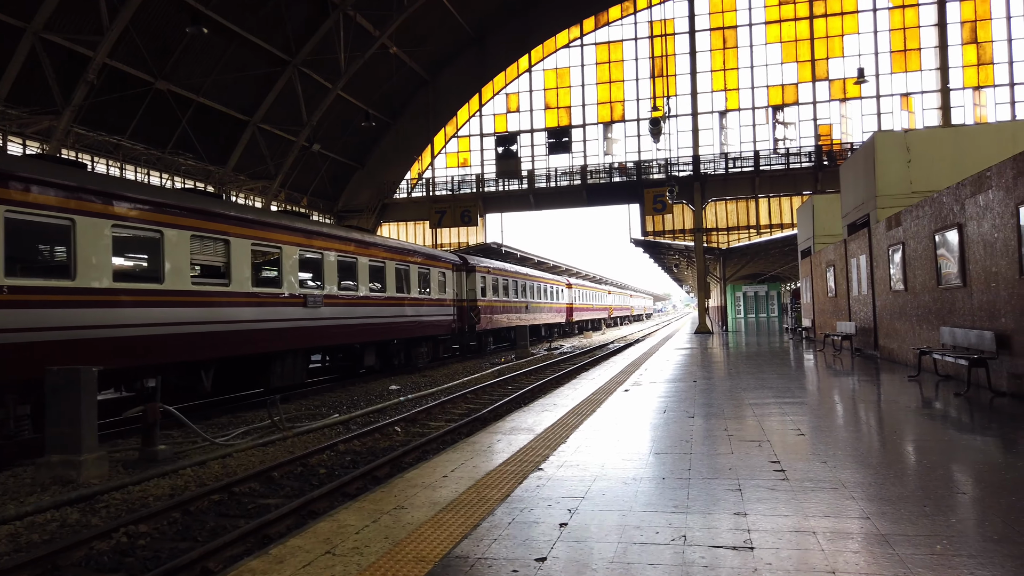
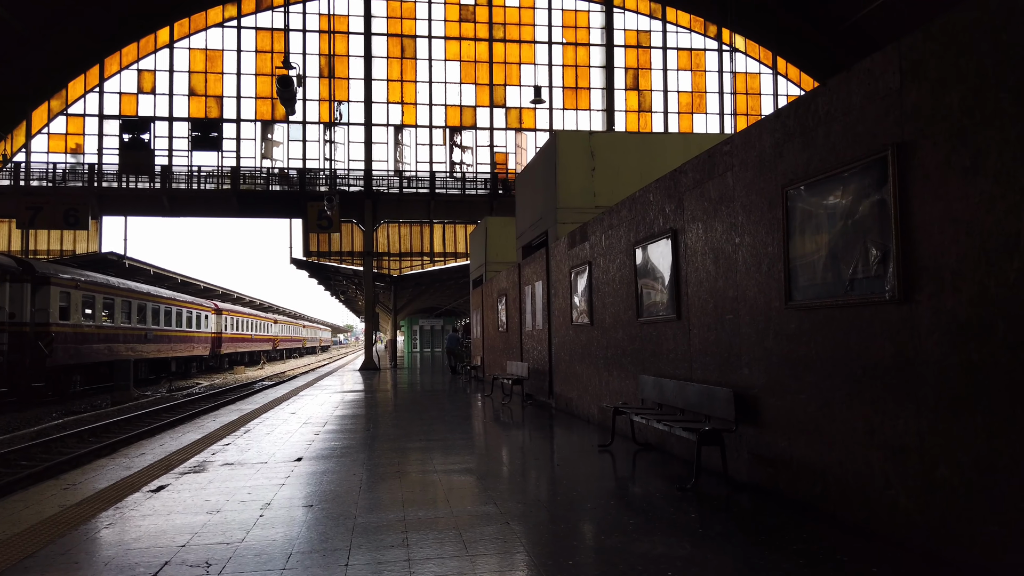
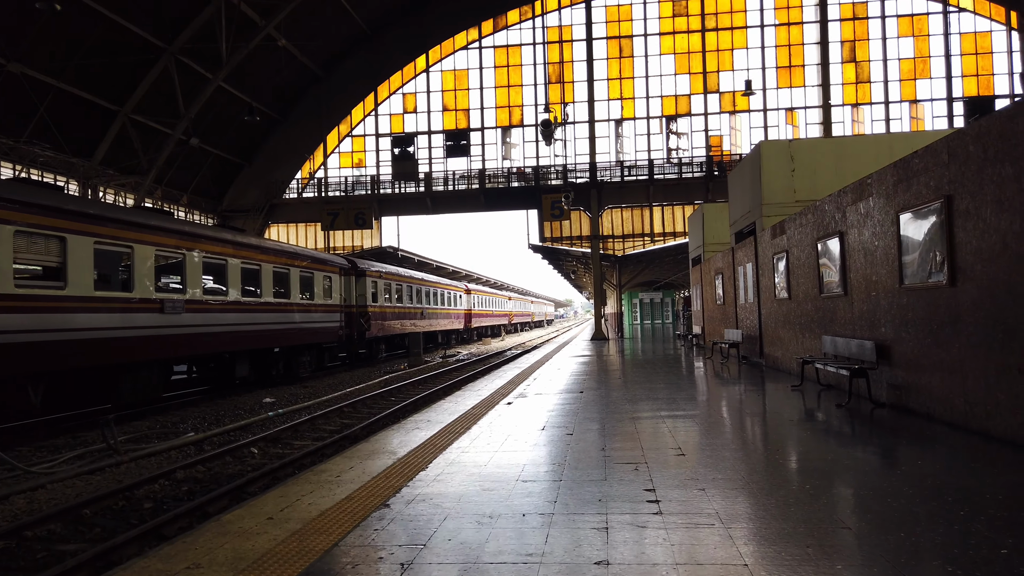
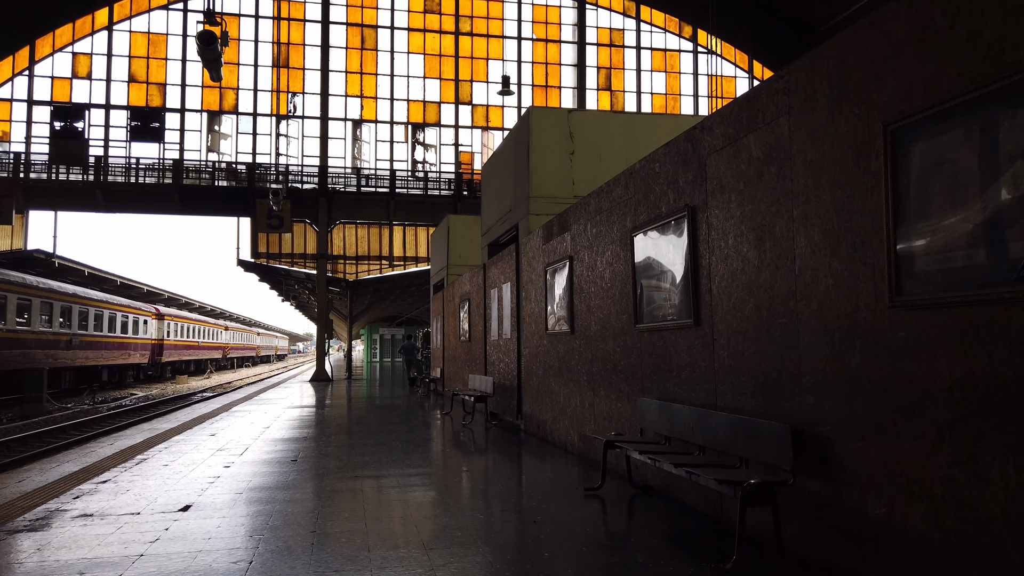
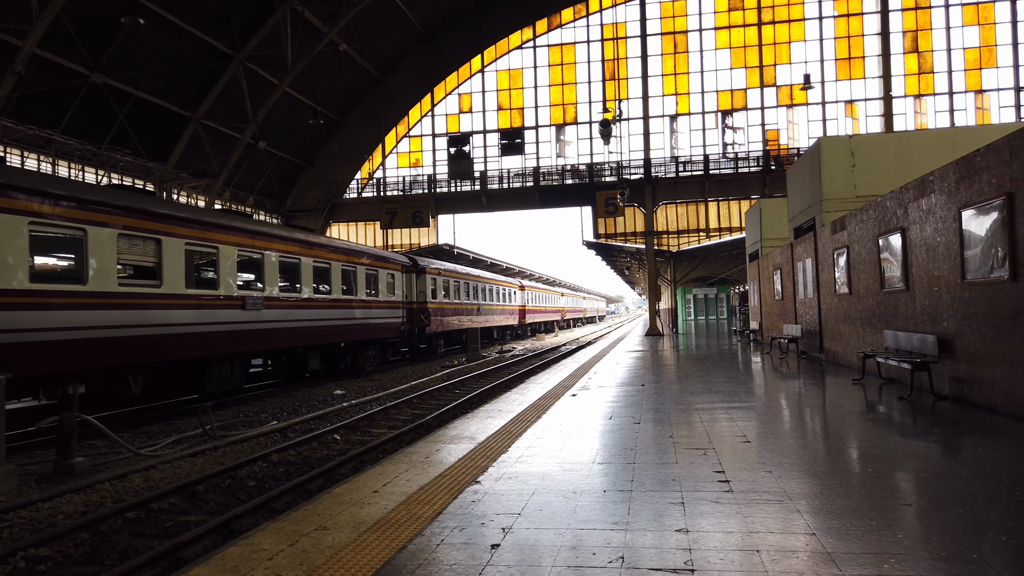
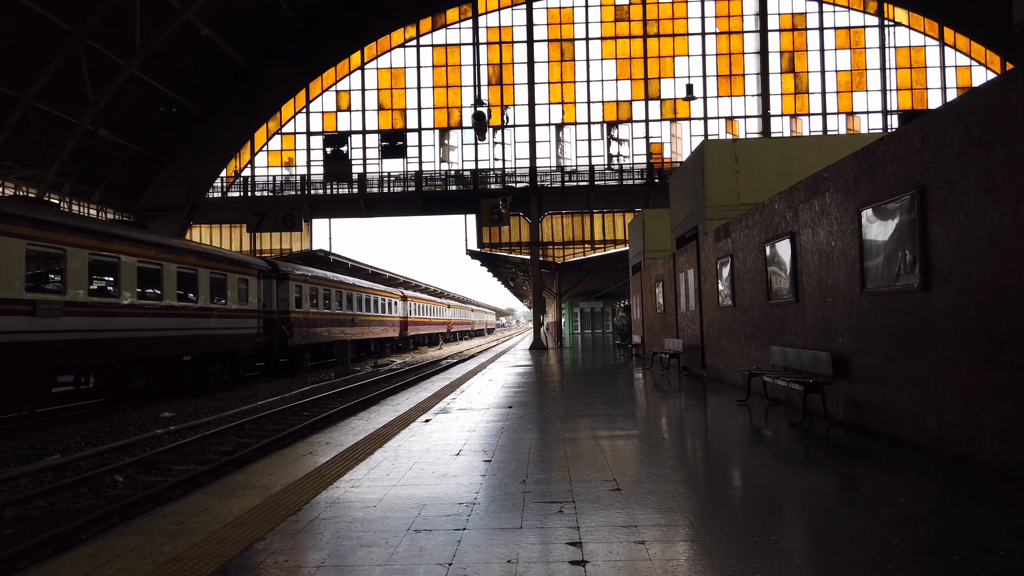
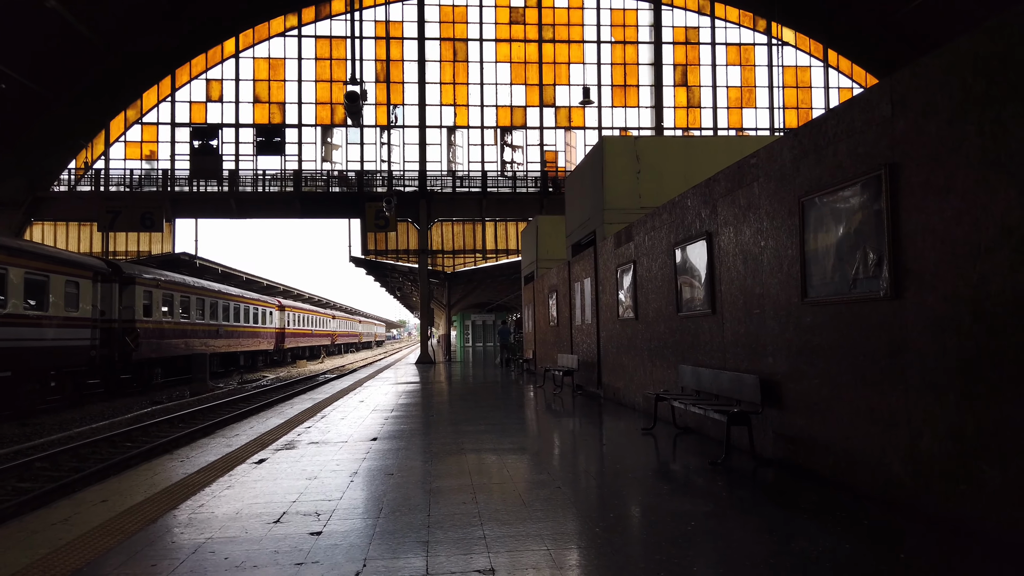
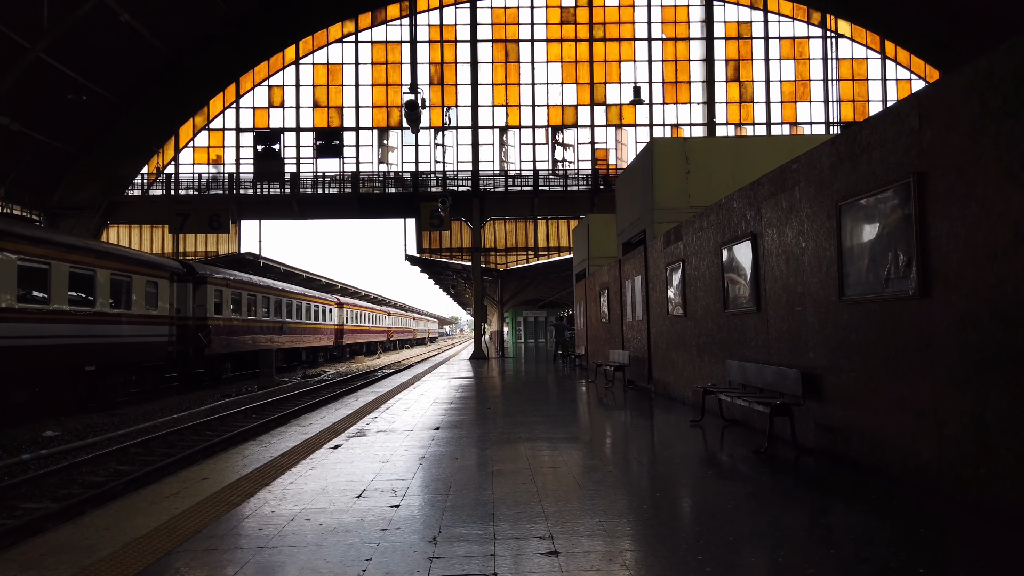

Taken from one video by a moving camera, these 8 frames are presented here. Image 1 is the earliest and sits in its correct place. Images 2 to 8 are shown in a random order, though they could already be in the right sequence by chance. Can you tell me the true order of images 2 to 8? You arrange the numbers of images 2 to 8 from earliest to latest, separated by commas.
5, 3, 6, 8, 7, 2, 4
